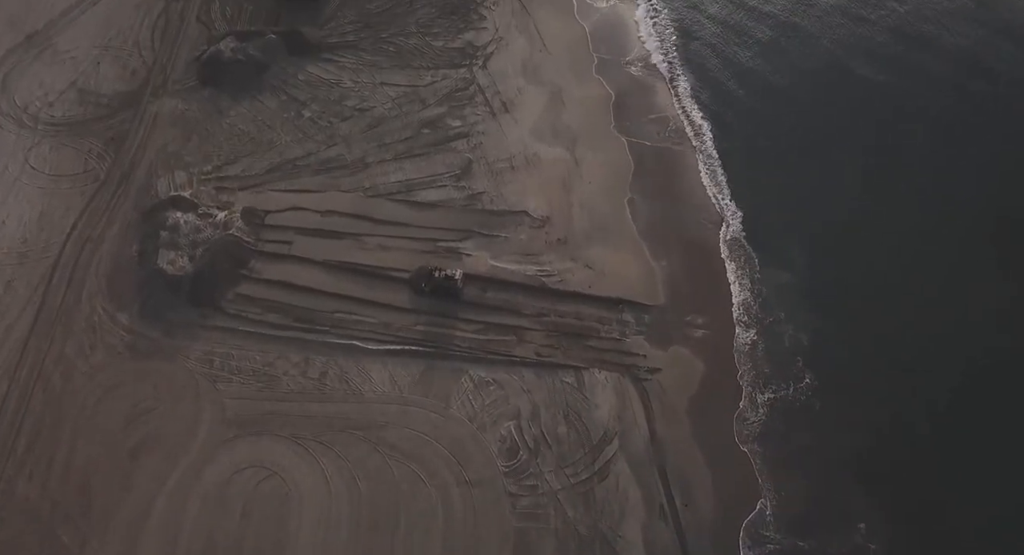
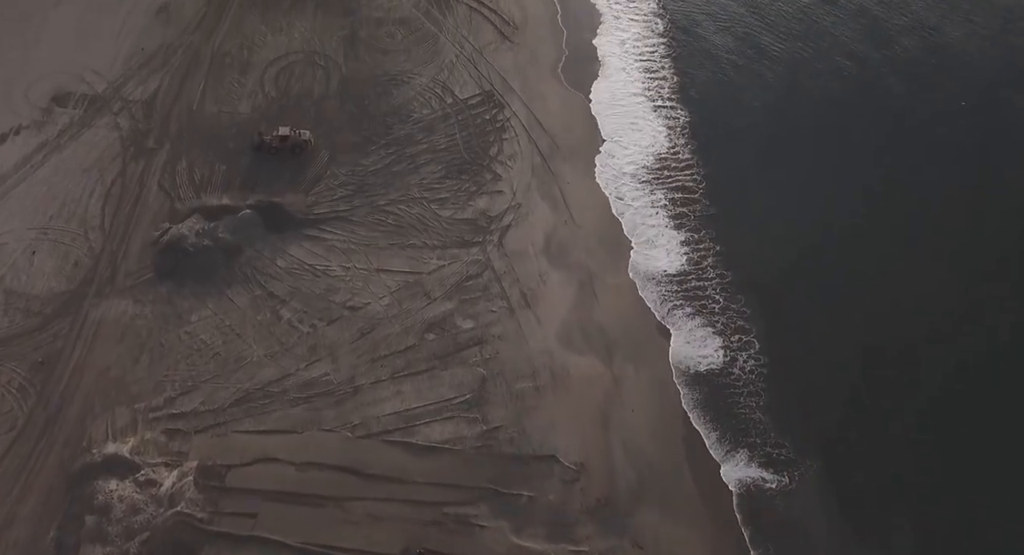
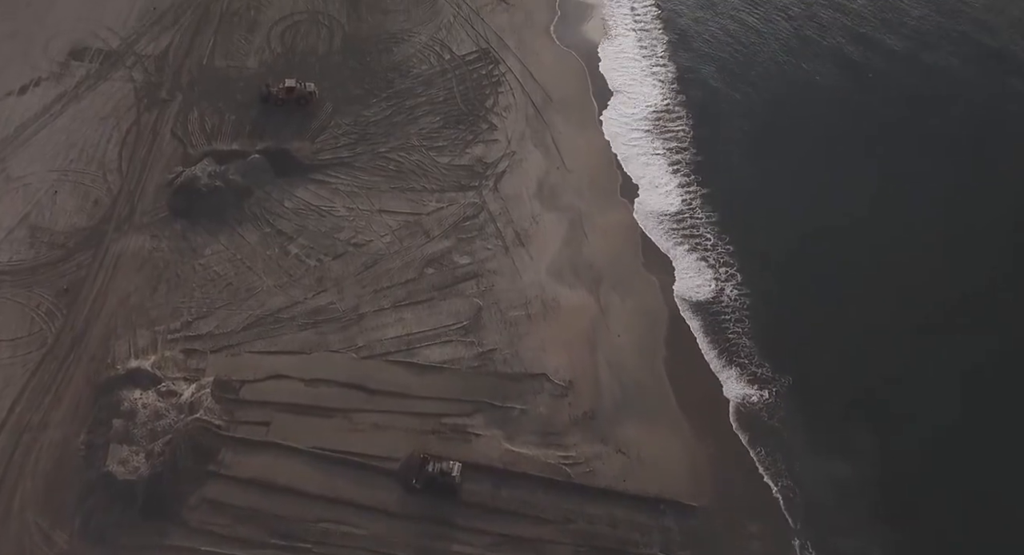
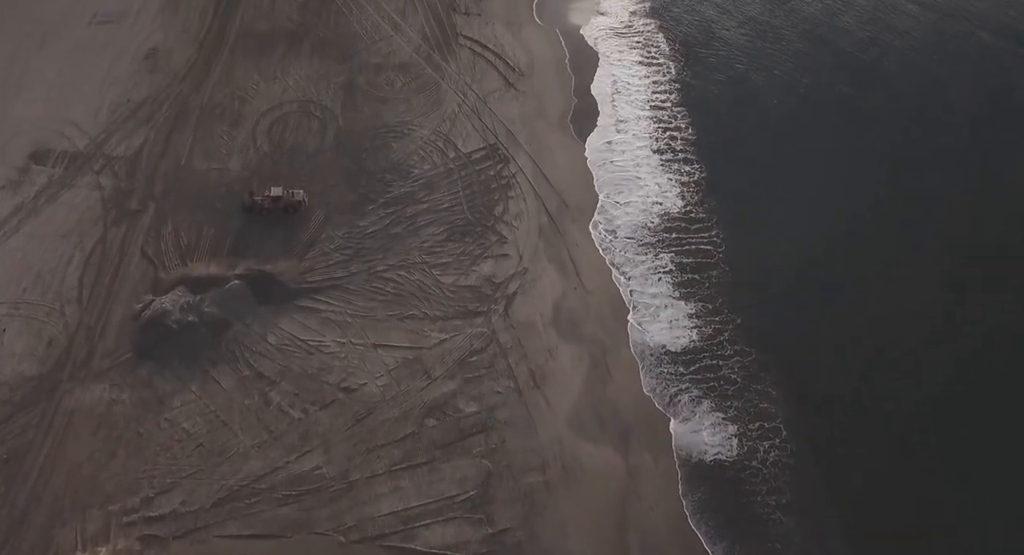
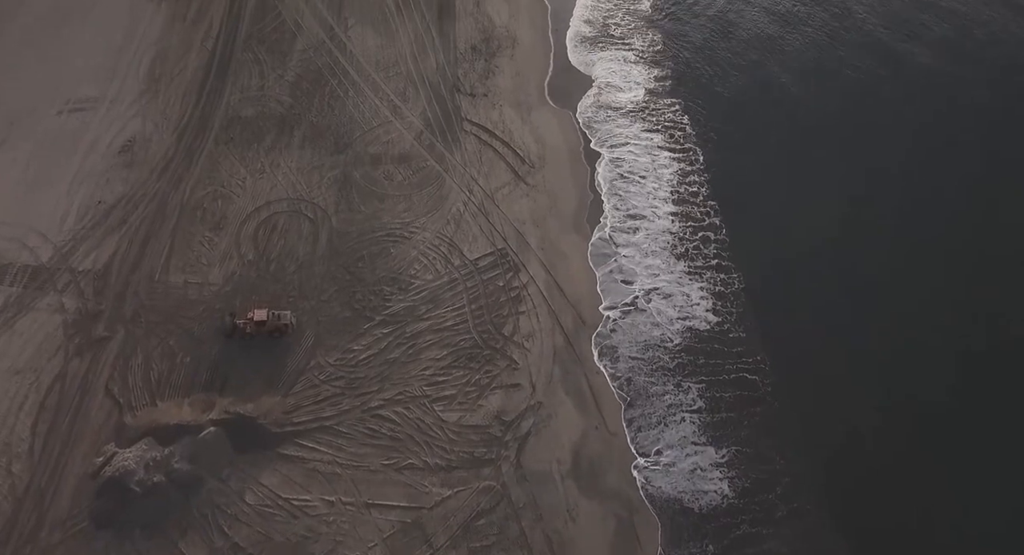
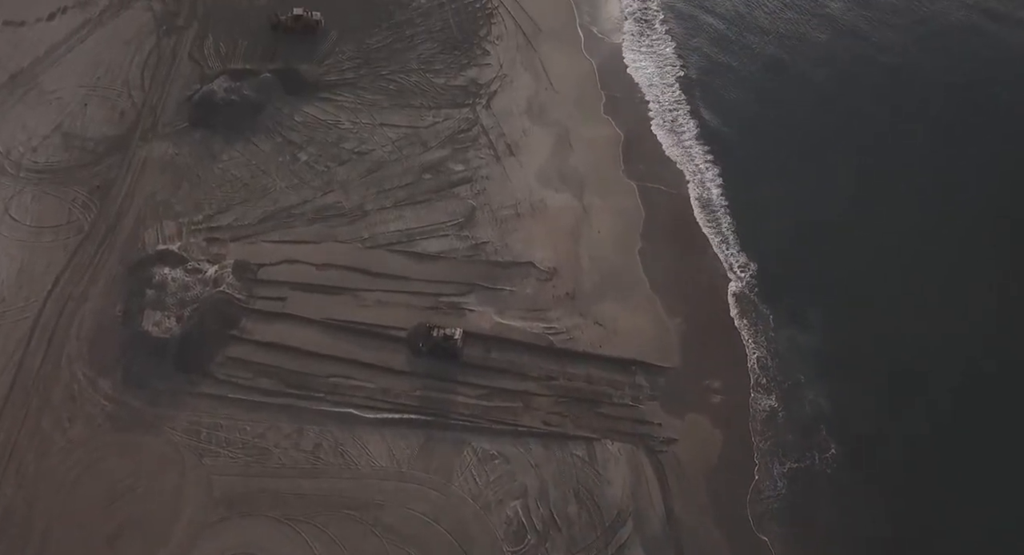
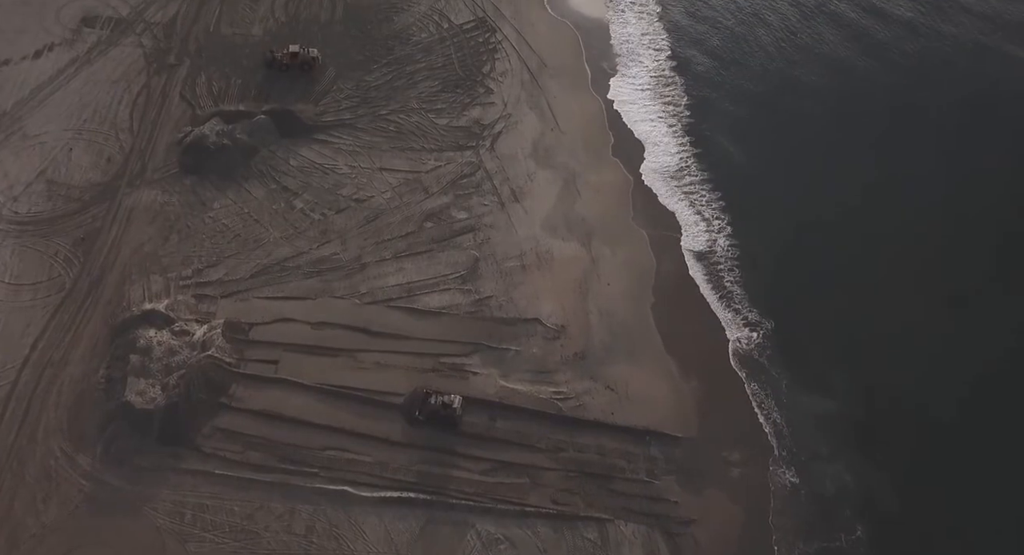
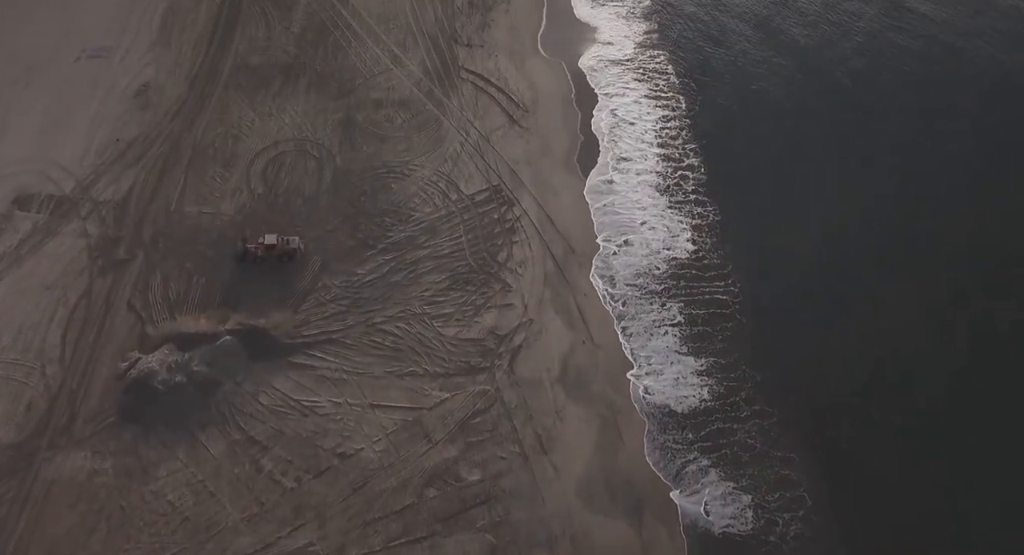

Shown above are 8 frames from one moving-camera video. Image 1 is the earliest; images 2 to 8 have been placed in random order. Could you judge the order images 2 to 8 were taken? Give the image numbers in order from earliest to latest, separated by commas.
6, 7, 3, 2, 4, 8, 5
